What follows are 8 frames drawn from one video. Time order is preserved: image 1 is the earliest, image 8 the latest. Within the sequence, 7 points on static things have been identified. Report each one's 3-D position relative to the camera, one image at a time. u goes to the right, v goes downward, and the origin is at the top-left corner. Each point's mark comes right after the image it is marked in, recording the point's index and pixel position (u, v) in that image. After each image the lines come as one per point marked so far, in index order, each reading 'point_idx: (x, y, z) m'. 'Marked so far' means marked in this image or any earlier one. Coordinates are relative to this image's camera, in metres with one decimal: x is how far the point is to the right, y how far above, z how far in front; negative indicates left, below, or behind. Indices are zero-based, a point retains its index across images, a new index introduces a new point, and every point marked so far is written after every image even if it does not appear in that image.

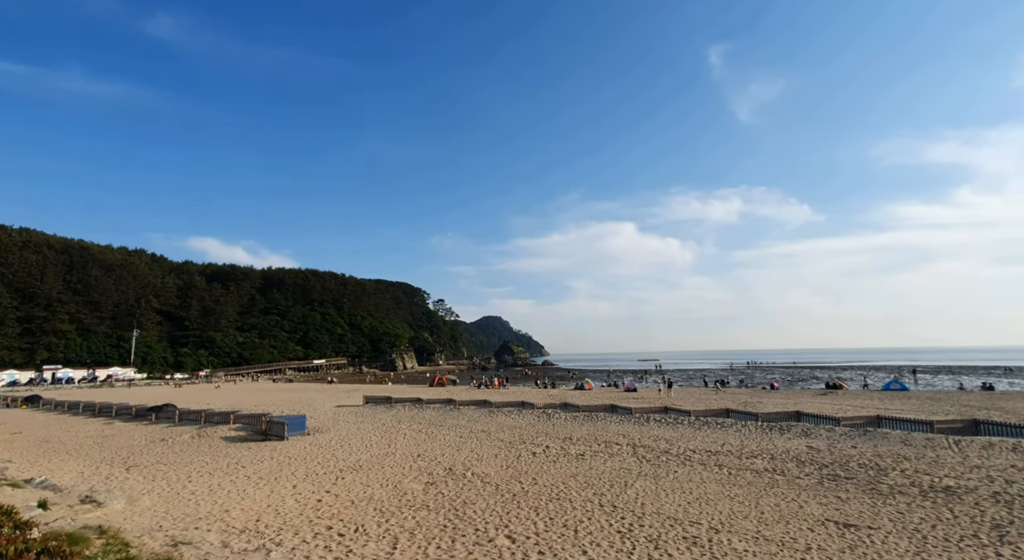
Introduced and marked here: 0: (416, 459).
0: (-2.8, -6.3, +19.0) m
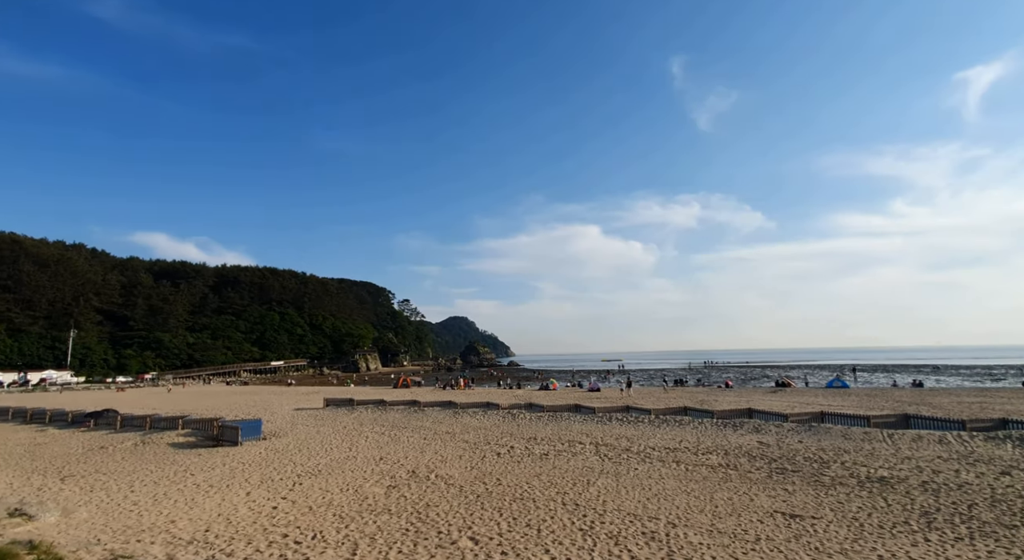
0: (-4.7, -6.4, +19.2) m
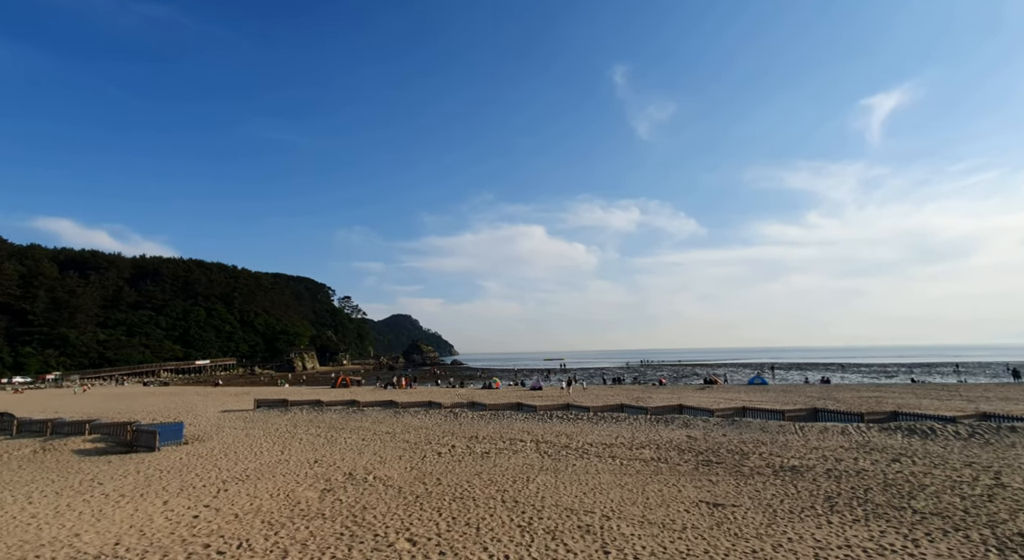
0: (-6.7, -6.3, +18.3) m
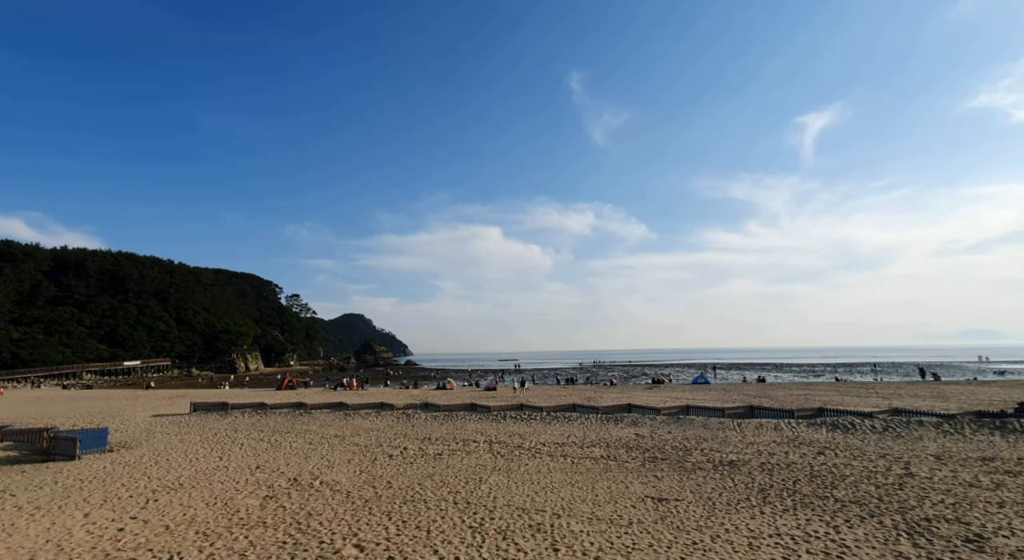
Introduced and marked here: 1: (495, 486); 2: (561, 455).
0: (-8.3, -6.2, +17.4) m
1: (-0.4, -5.1, +13.5) m
2: (+1.5, -5.3, +16.4) m
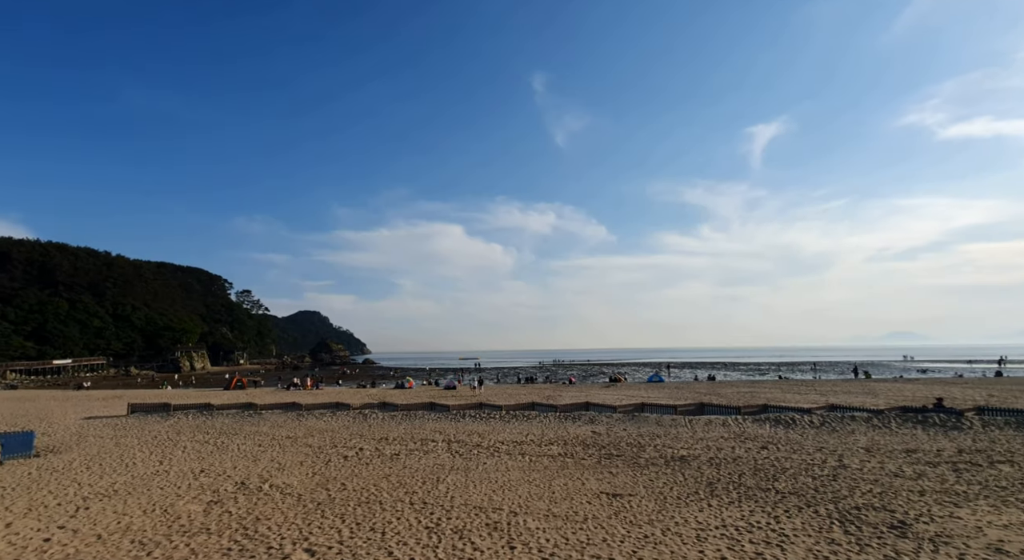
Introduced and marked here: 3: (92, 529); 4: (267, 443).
0: (-9.7, -6.0, +16.5) m
1: (-1.5, -5.1, +13.3) m
2: (+0.2, -5.3, +16.3) m
3: (-9.9, -5.8, +12.7) m
4: (-9.0, -6.0, +19.9) m
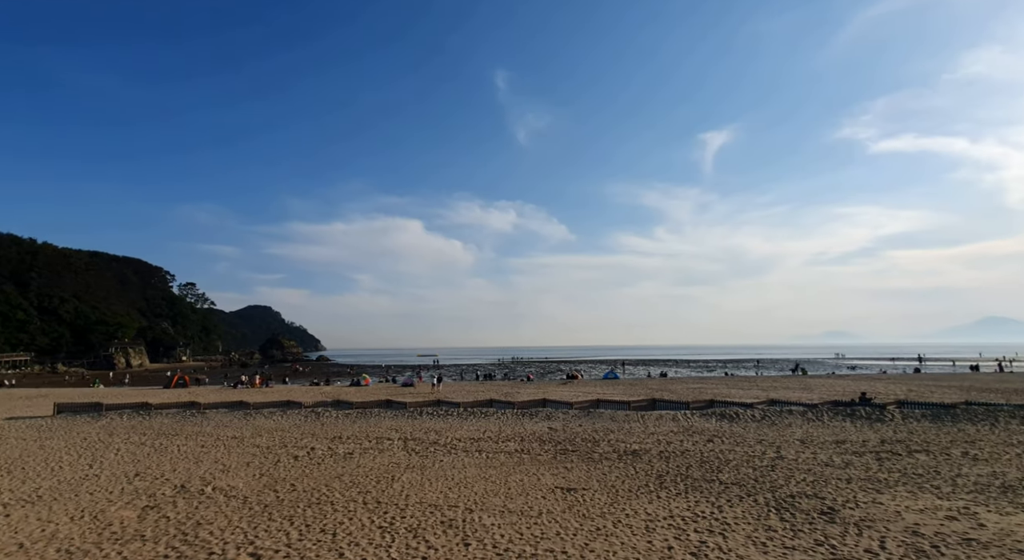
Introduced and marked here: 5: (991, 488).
0: (-11.0, -5.8, +15.5) m
1: (-2.5, -5.0, +12.8) m
2: (-1.1, -5.2, +15.9) m
3: (-10.9, -5.6, +11.6) m
4: (-10.6, -5.8, +18.9) m
5: (+8.5, -3.7, +9.7) m
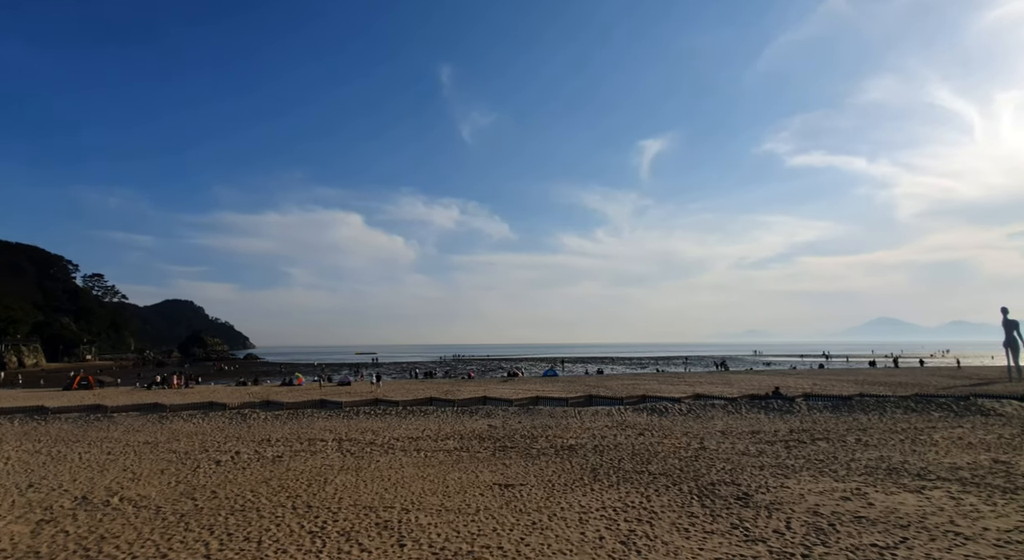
0: (-12.9, -5.5, +14.1) m
1: (-4.2, -4.9, +12.4) m
2: (-3.1, -5.1, +15.7) m
3: (-12.4, -5.4, +10.3) m
4: (-12.9, -5.5, +17.5) m
5: (+7.1, -3.7, +10.5) m
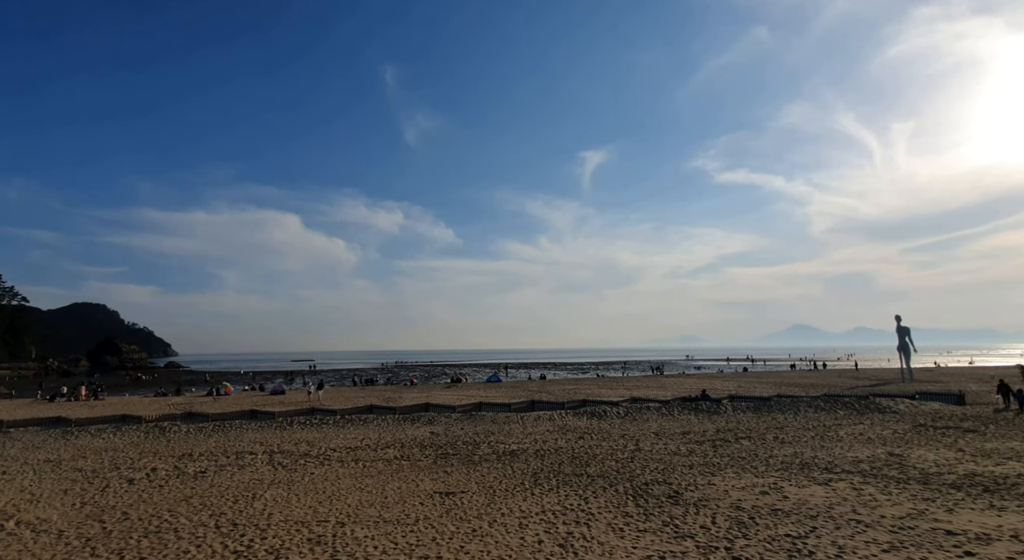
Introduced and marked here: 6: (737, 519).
0: (-14.5, -5.6, +12.6) m
1: (-5.6, -5.0, +11.9) m
2: (-4.9, -5.2, +15.2) m
3: (-13.6, -5.4, +8.9) m
4: (-14.8, -5.6, +16.0) m
5: (+5.9, -3.9, +11.3) m
6: (+3.7, -3.9, +8.8) m
